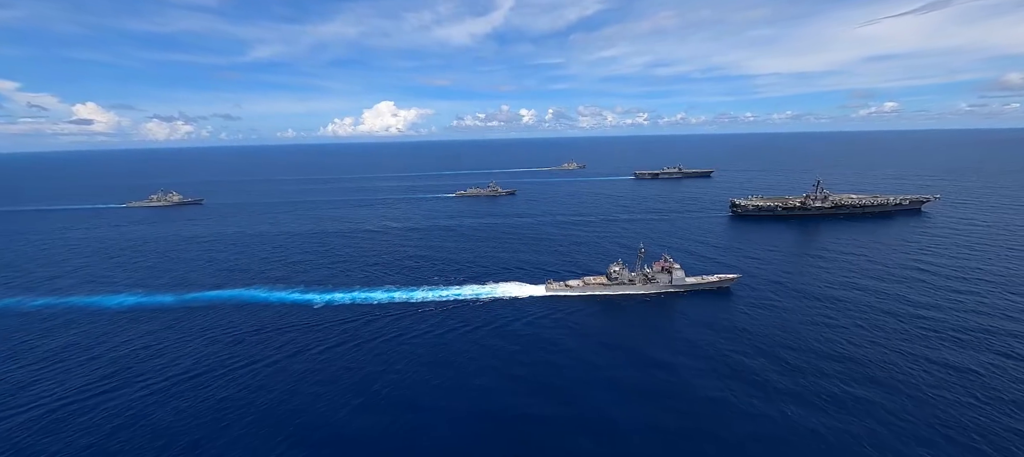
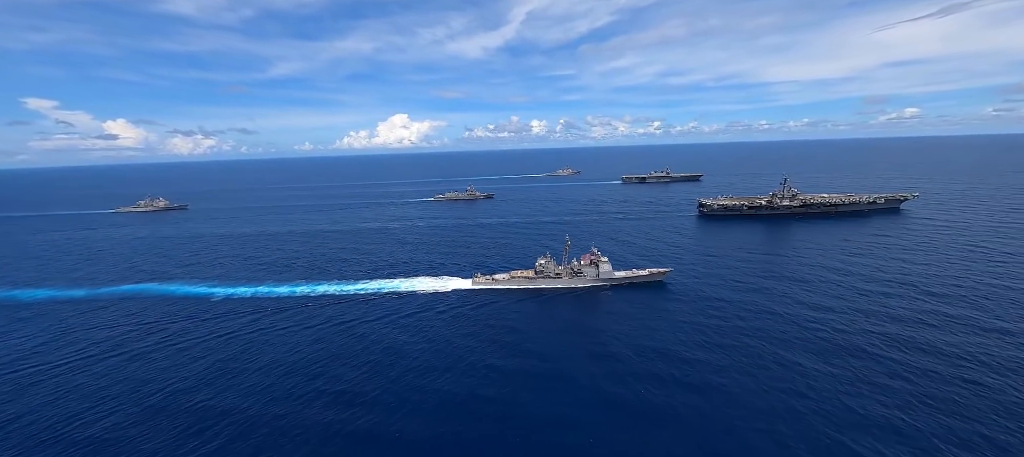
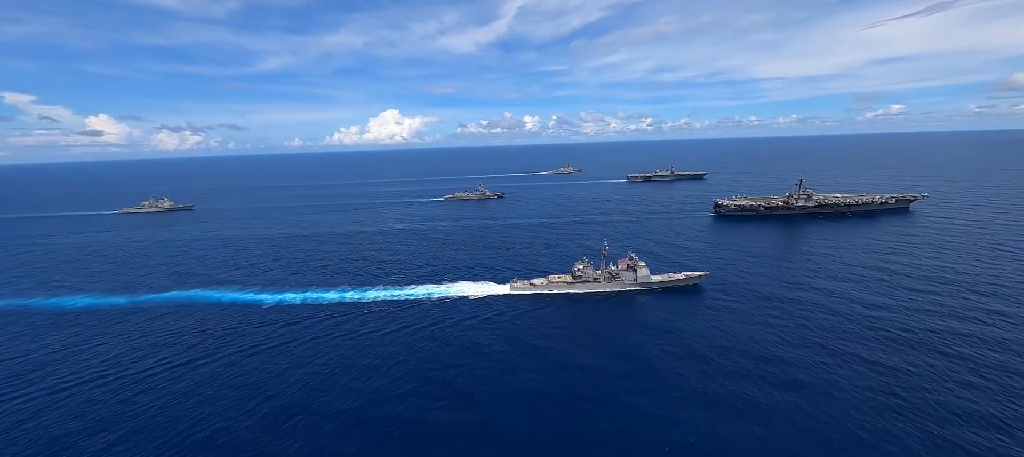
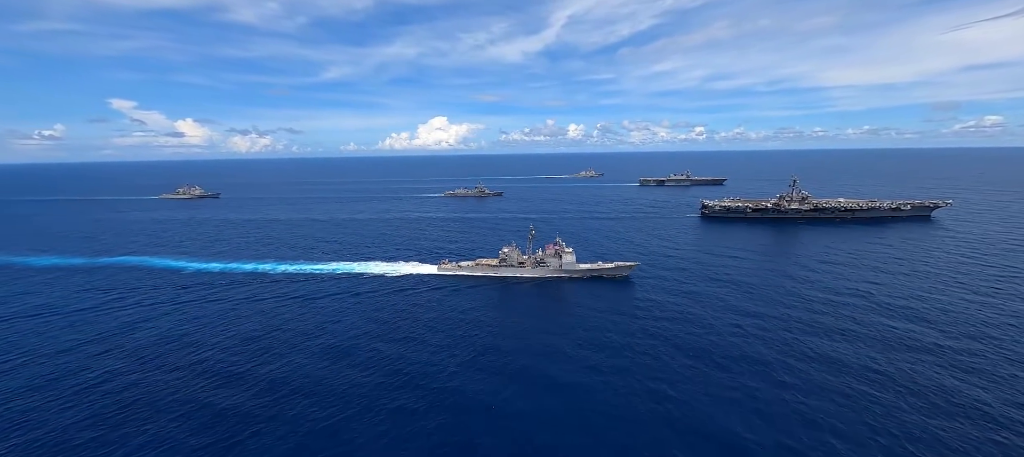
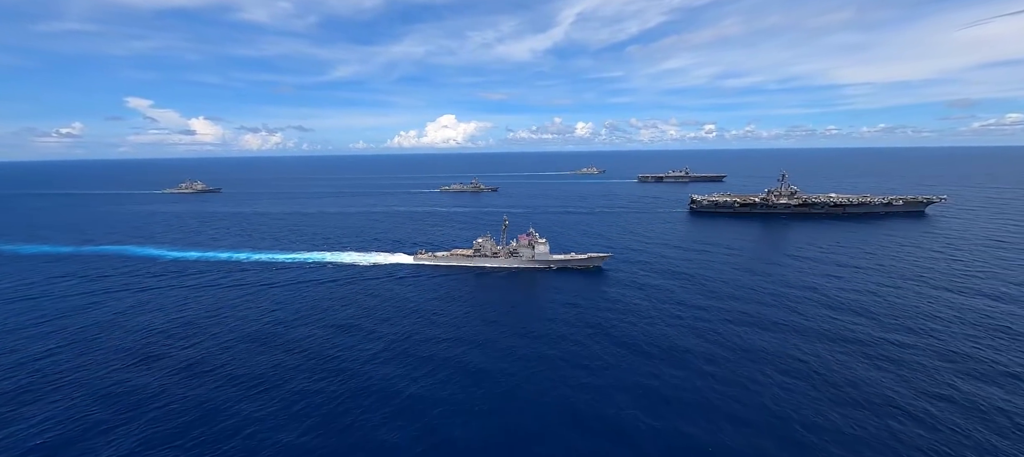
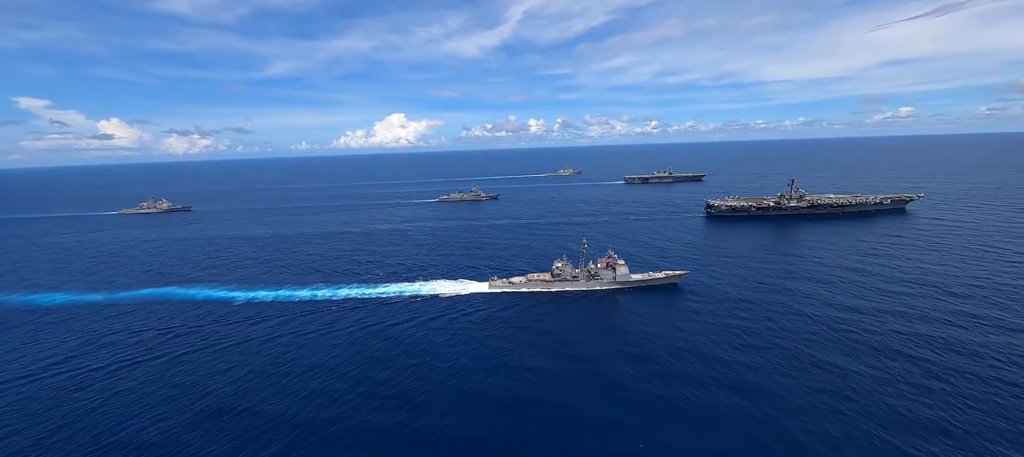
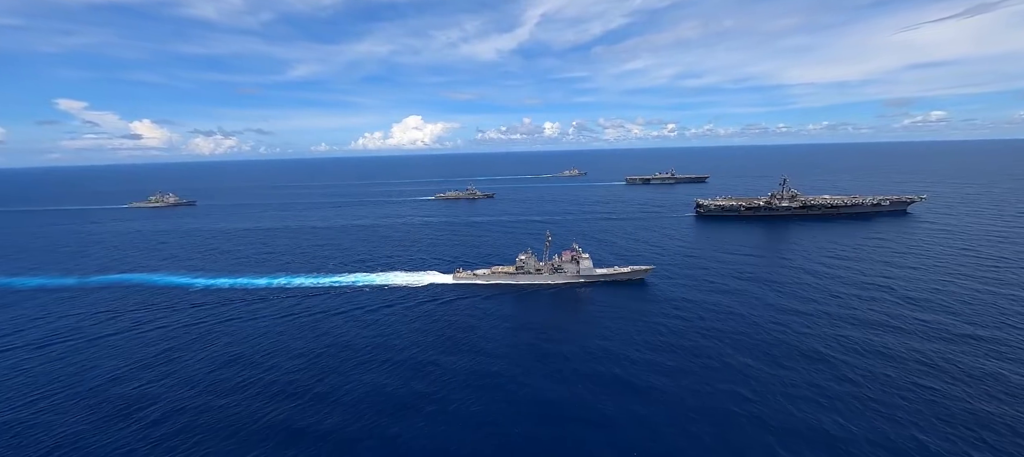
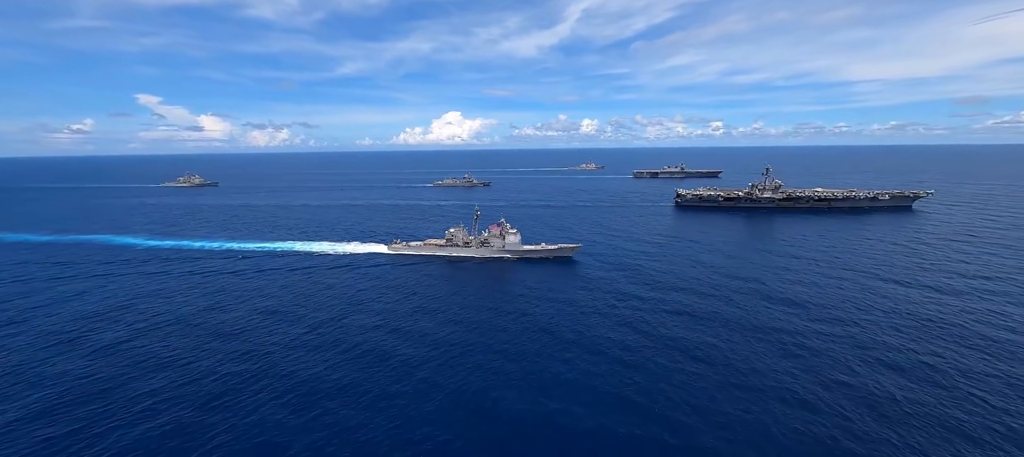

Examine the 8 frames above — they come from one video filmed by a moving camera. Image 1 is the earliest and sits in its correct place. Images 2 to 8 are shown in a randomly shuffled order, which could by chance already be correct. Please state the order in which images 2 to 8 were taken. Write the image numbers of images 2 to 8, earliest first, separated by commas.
3, 6, 2, 7, 4, 5, 8
